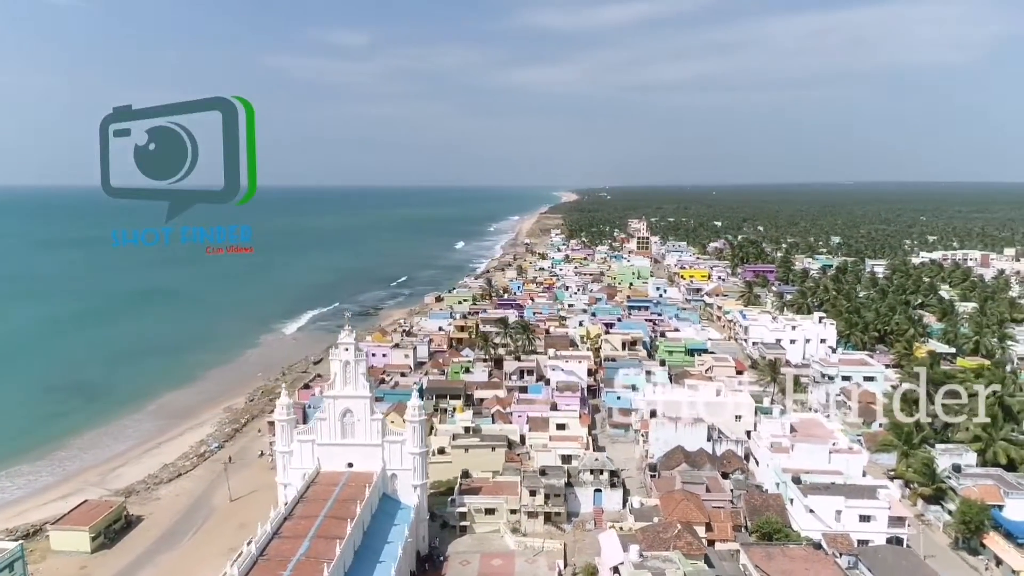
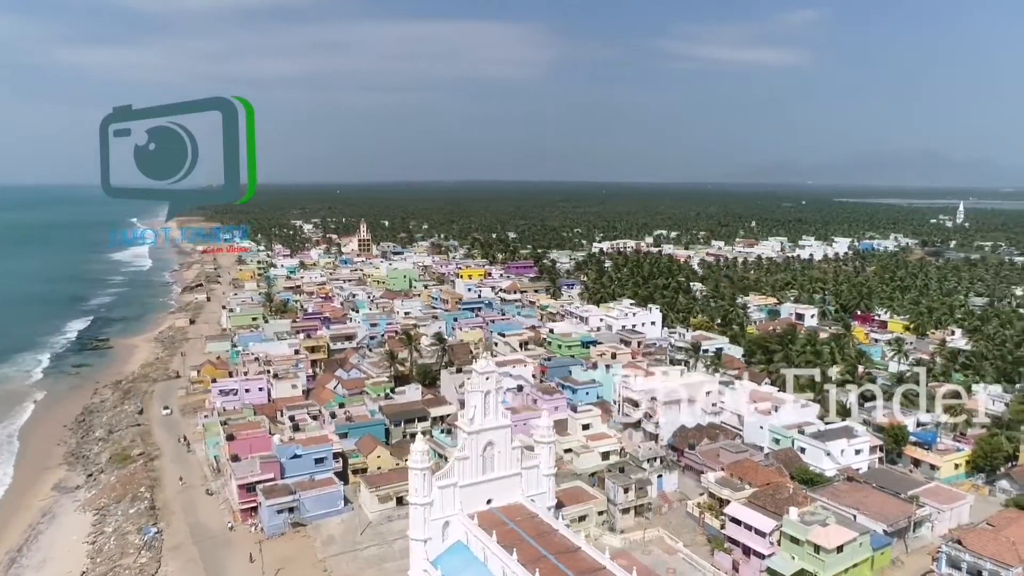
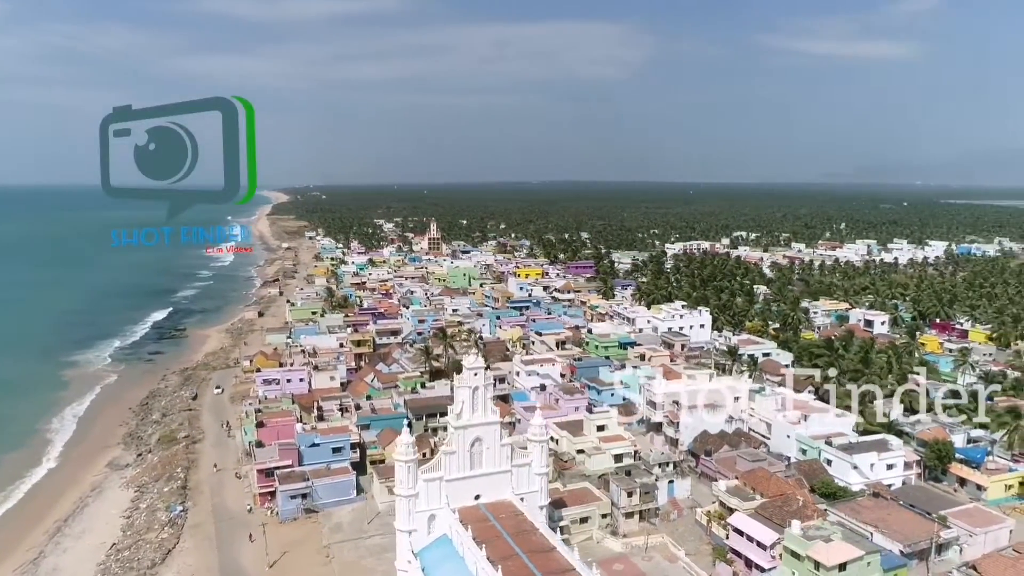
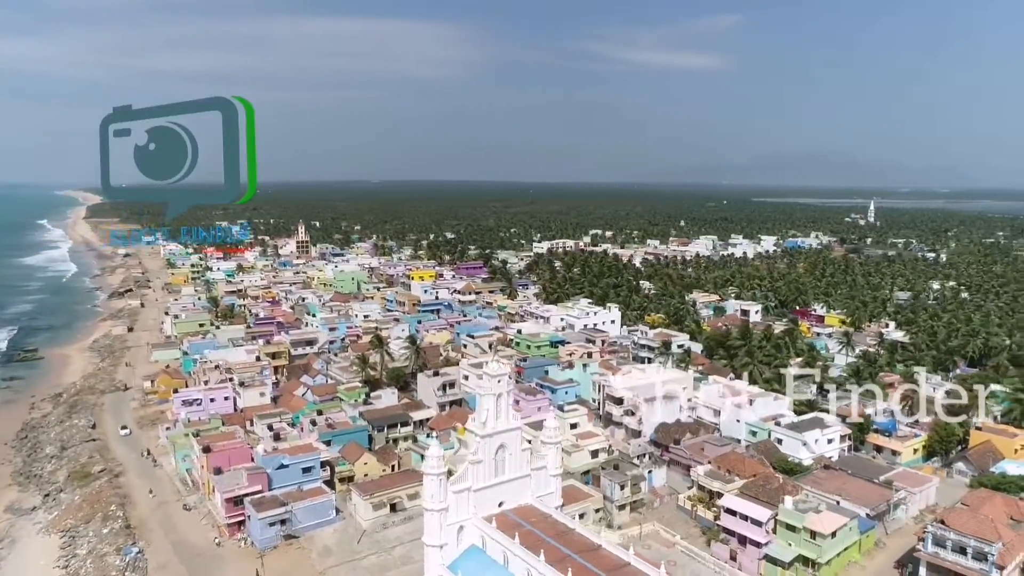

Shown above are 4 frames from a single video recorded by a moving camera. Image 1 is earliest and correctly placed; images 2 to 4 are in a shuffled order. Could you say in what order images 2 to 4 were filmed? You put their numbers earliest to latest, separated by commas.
3, 2, 4
